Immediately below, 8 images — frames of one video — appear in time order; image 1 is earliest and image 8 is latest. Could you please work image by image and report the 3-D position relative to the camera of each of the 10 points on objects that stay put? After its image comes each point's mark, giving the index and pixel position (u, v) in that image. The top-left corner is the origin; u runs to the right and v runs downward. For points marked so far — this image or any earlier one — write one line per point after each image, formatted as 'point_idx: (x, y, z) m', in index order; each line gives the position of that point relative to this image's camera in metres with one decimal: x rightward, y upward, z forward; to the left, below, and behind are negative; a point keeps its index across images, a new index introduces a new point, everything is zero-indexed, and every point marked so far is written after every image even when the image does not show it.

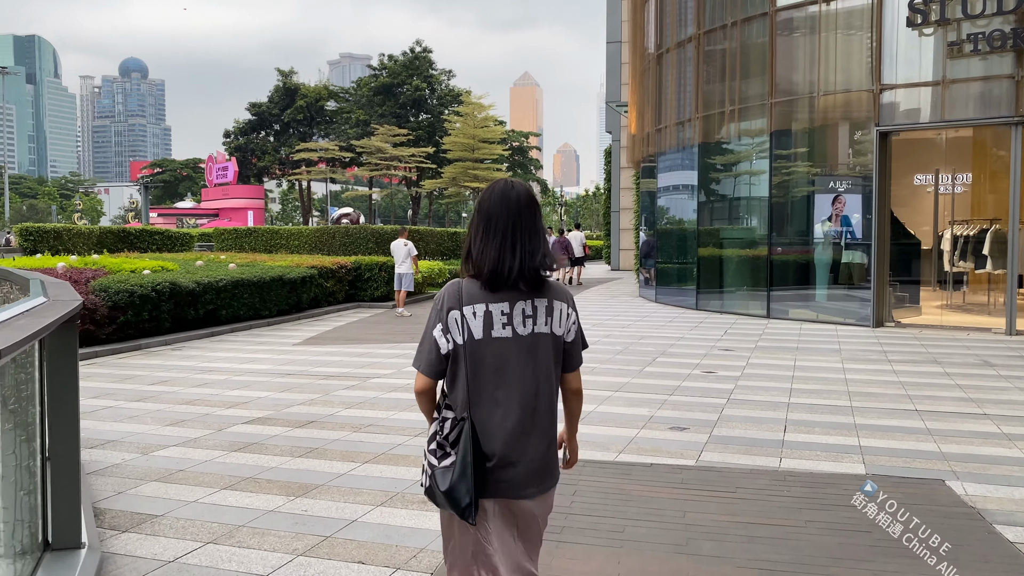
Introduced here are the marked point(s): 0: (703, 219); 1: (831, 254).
0: (+3.7, +1.3, +15.8) m
1: (+5.3, +0.5, +13.7) m
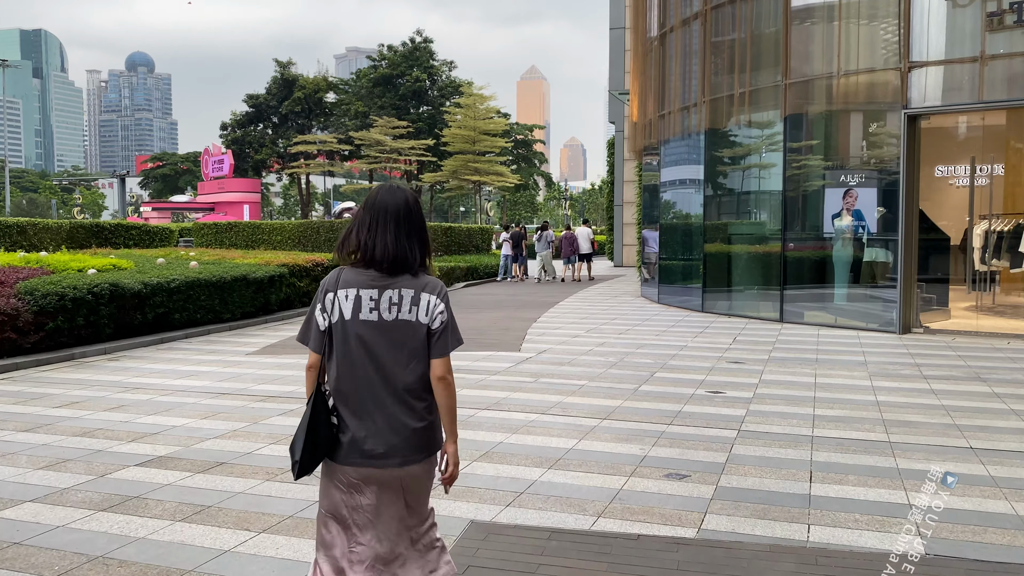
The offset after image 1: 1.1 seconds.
0: (+3.5, +1.3, +14.5) m
1: (+5.1, +0.5, +12.4) m
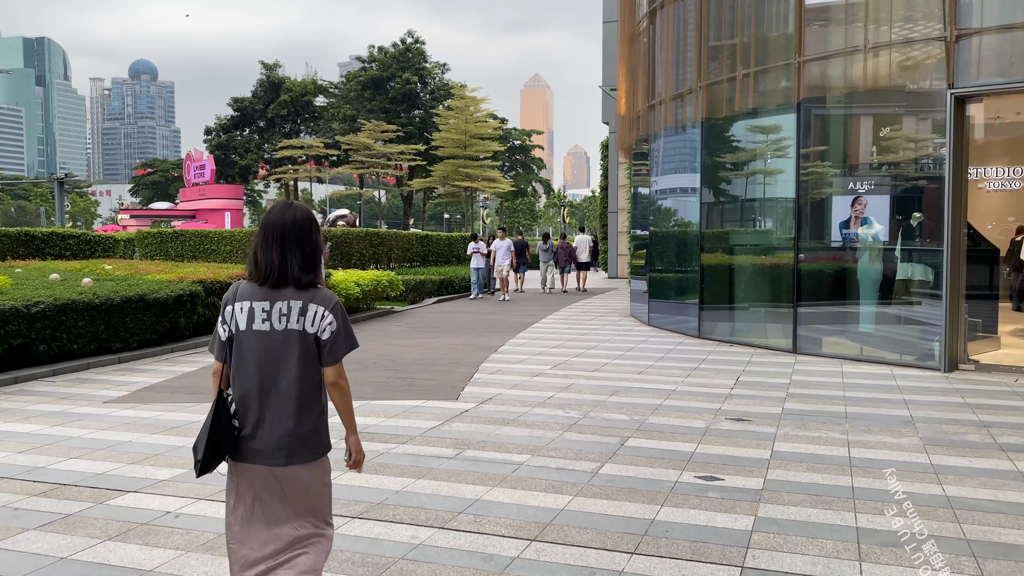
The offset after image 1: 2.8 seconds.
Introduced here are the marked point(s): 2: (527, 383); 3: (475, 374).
0: (+2.9, +1.0, +12.3) m
1: (+4.5, +0.2, +10.1) m
2: (+0.2, -0.9, +8.1) m
3: (-0.4, -0.9, +8.7) m
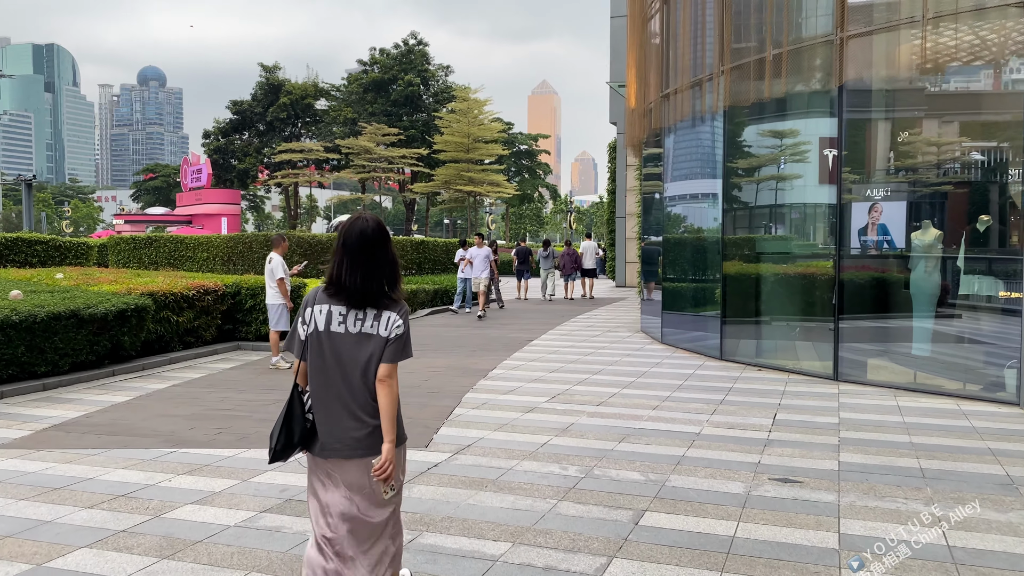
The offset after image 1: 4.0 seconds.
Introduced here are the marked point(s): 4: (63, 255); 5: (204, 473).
0: (+2.9, +0.8, +10.8) m
1: (+4.5, +0.1, +8.6) m
2: (0.0, -1.1, +6.6) m
3: (-0.5, -1.1, +7.2) m
4: (-10.3, +0.8, +18.8) m
5: (-2.0, -1.2, +5.3) m
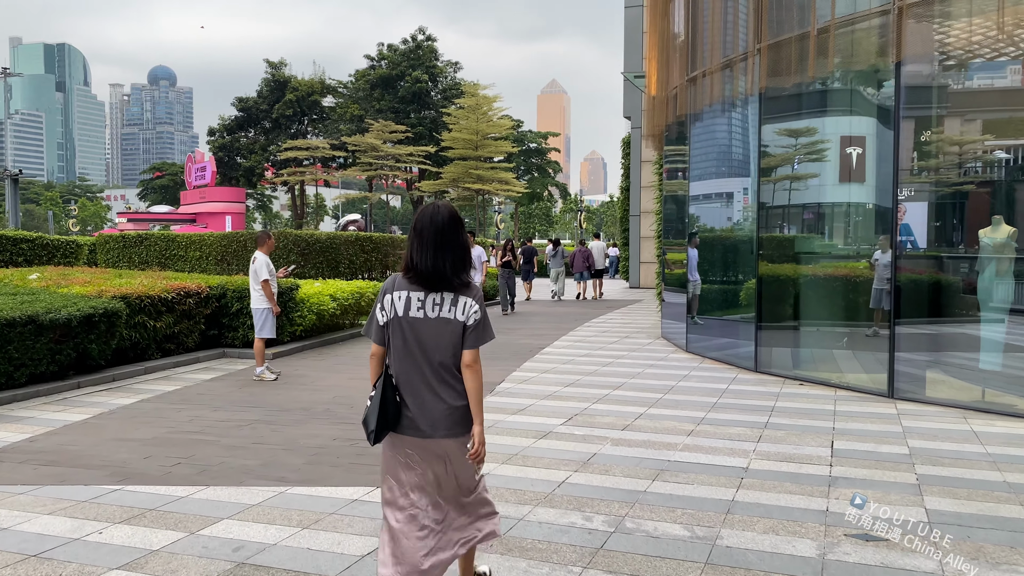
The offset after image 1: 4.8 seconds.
0: (+3.0, +0.8, +9.7) m
1: (+4.6, 0.0, +7.6) m
2: (+0.1, -1.1, +5.6) m
3: (-0.4, -1.1, +6.2) m
4: (-10.1, +0.8, +17.9) m
5: (-1.9, -1.2, +4.3) m
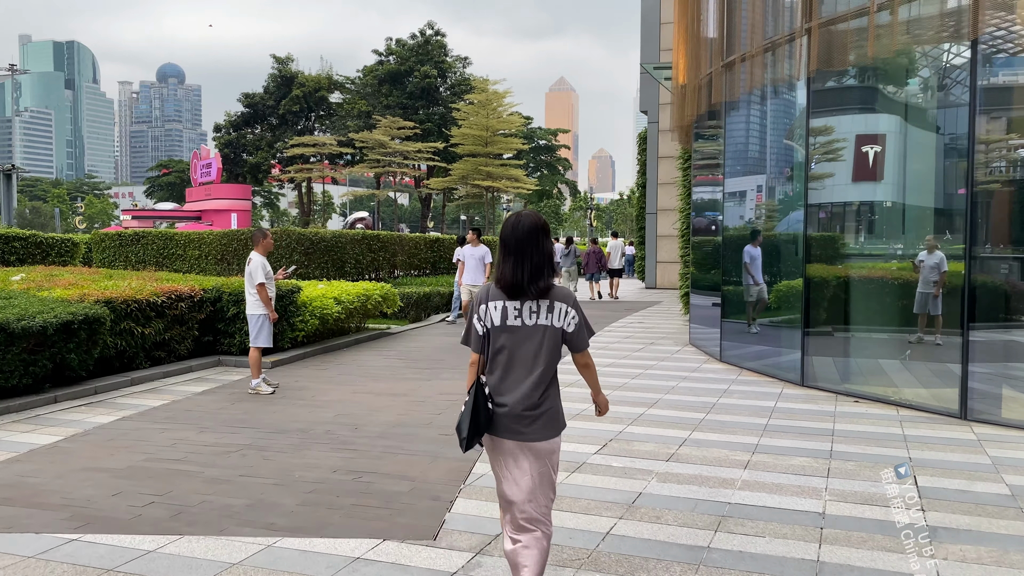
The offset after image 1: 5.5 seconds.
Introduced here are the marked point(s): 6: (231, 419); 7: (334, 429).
0: (+3.2, +0.7, +8.9) m
1: (+4.7, 0.0, +6.7) m
2: (+0.3, -1.2, +4.8) m
3: (-0.2, -1.1, +5.4) m
4: (-9.8, +0.8, +17.2) m
5: (-1.8, -1.3, +3.5) m
6: (-2.3, -1.1, +6.9) m
7: (-1.4, -1.1, +6.4) m
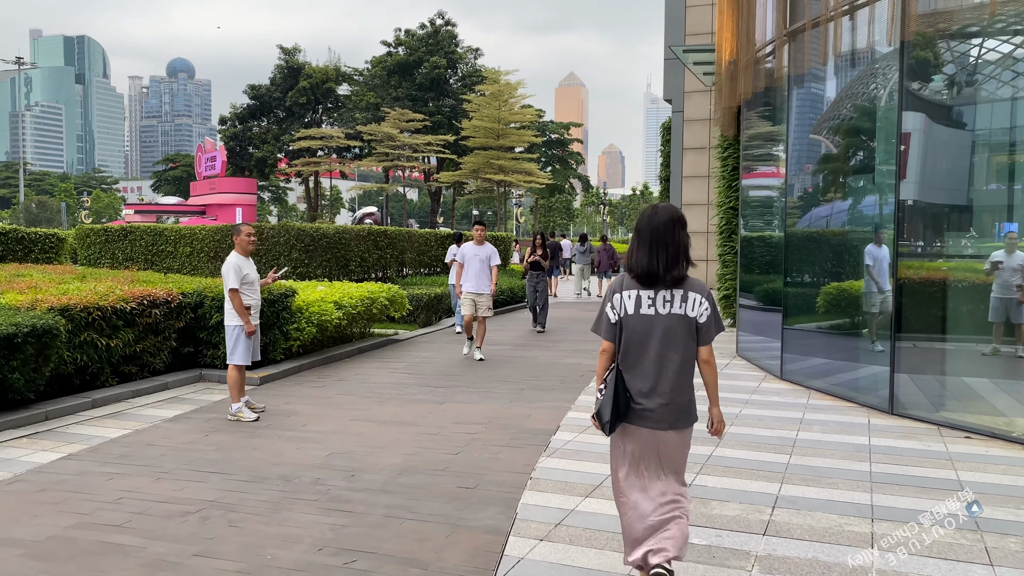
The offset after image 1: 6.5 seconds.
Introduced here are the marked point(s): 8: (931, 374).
0: (+3.5, +0.7, +7.5) m
1: (+5.0, -0.1, +5.3) m
2: (+0.5, -1.2, +3.5) m
3: (0.0, -1.2, +4.1) m
4: (-9.4, +0.8, +16.0) m
5: (-1.6, -1.4, +2.2) m
6: (-2.1, -1.2, +5.5) m
7: (-1.1, -1.2, +5.1) m
8: (+3.6, -0.8, +7.4) m
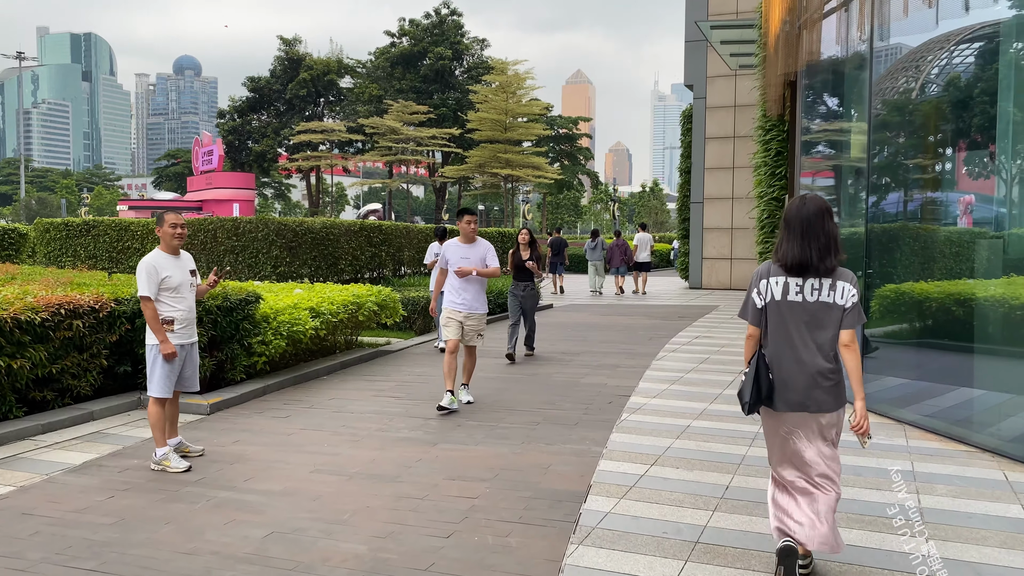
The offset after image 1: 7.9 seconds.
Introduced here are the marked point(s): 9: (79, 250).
0: (+3.6, +0.6, +5.8) m
1: (+5.1, -0.2, +3.6) m
2: (+0.6, -1.3, +1.8) m
3: (+0.1, -1.3, +2.4) m
4: (-9.3, +0.8, +14.4) m
5: (-1.5, -1.4, +0.5) m
6: (-2.0, -1.2, +3.9) m
7: (-1.1, -1.2, +3.4) m
8: (+3.7, -0.8, +5.7) m
9: (-7.7, +0.7, +14.8) m
